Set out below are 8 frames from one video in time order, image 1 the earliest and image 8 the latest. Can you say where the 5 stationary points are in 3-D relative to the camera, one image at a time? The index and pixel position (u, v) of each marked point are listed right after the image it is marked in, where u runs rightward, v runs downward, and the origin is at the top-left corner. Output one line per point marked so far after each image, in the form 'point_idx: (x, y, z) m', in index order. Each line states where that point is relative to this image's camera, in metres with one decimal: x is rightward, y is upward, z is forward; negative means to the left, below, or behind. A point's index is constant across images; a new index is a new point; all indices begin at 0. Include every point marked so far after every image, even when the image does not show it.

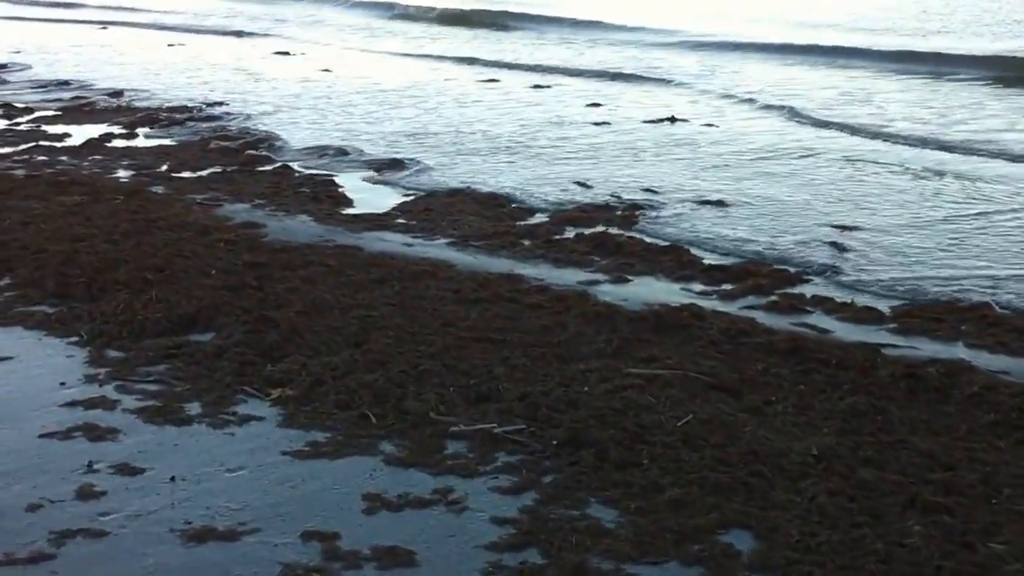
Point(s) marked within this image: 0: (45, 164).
0: (-6.4, +1.8, +11.7) m
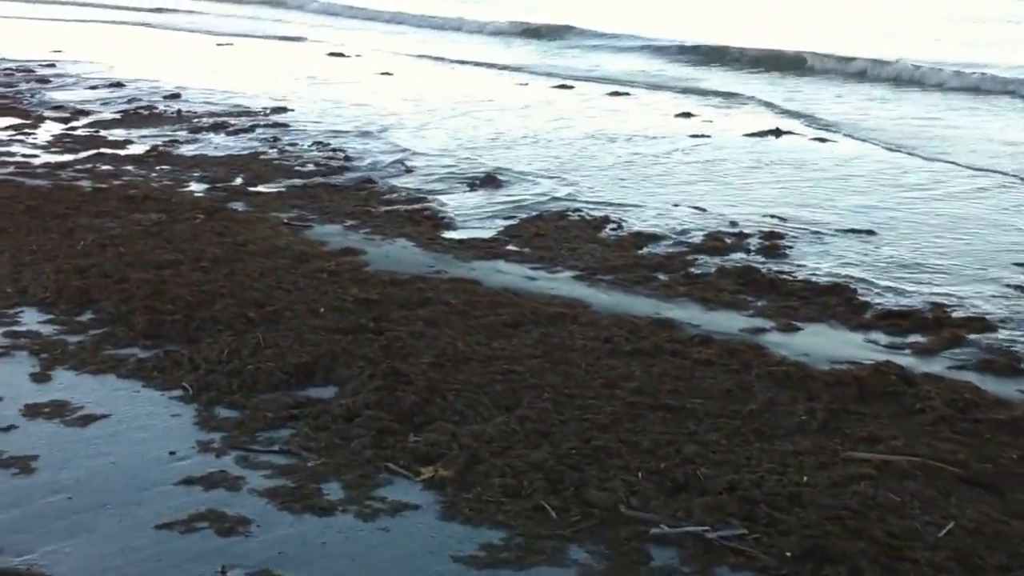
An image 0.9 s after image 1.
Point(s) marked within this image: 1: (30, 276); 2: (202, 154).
0: (-5.1, +1.5, +10.8) m
1: (-4.2, +0.1, +7.3) m
2: (-4.2, +1.9, +11.7) m
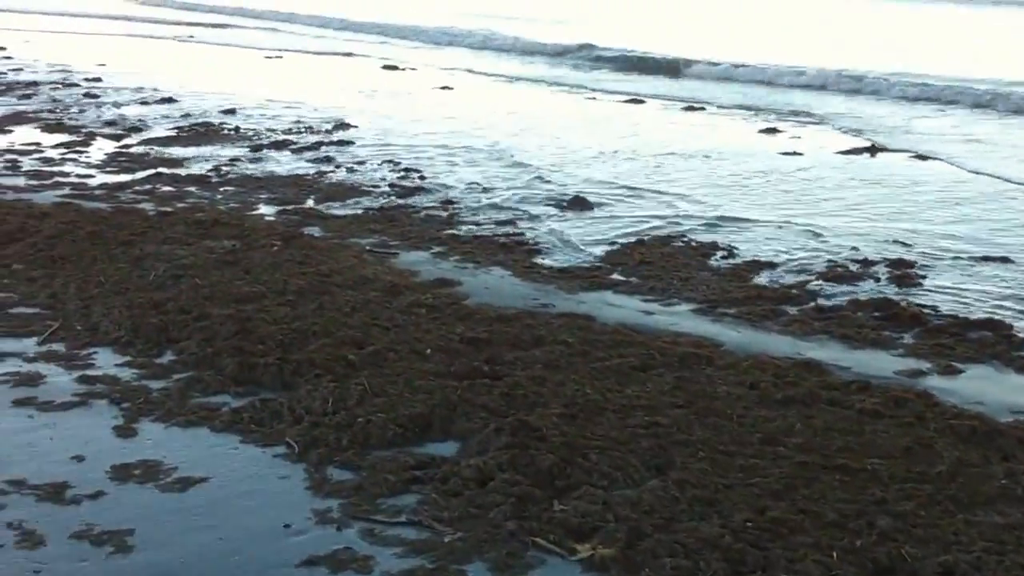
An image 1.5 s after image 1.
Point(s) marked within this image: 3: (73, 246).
0: (-4.1, +1.2, +10.3) m
1: (-3.3, -0.2, +6.7) m
2: (-3.1, +1.5, +11.2) m
3: (-4.2, +0.4, +8.2) m
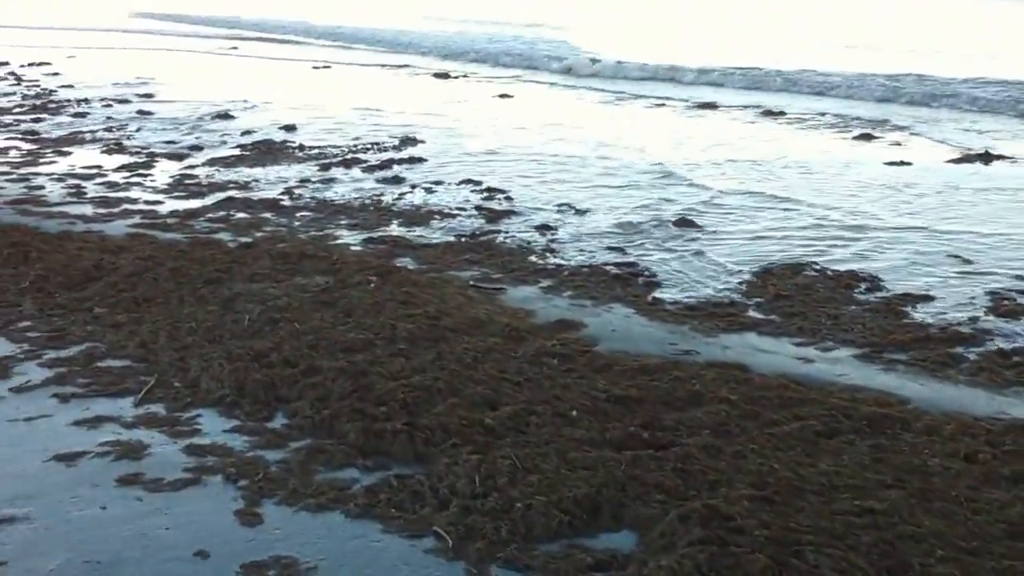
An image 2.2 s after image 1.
0: (-3.0, +0.8, +9.6) m
1: (-2.2, -0.5, +6.1) m
2: (-2.0, +1.2, +10.5) m
3: (-3.1, 0.0, +7.5) m
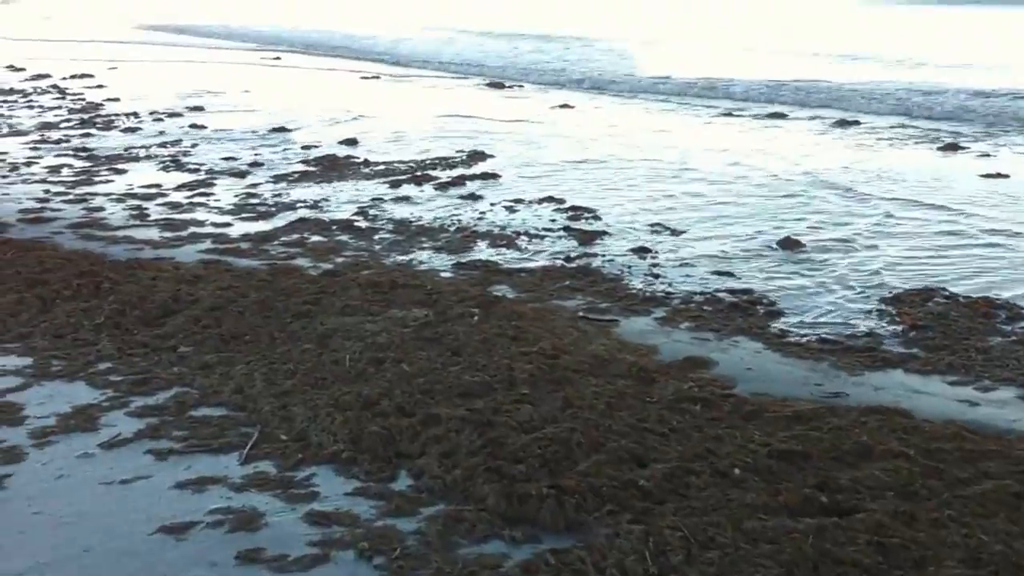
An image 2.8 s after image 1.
0: (-2.0, +0.5, +9.1) m
1: (-1.4, -0.8, +5.5) m
2: (-1.0, +0.9, +10.0) m
3: (-2.2, -0.3, +7.0) m
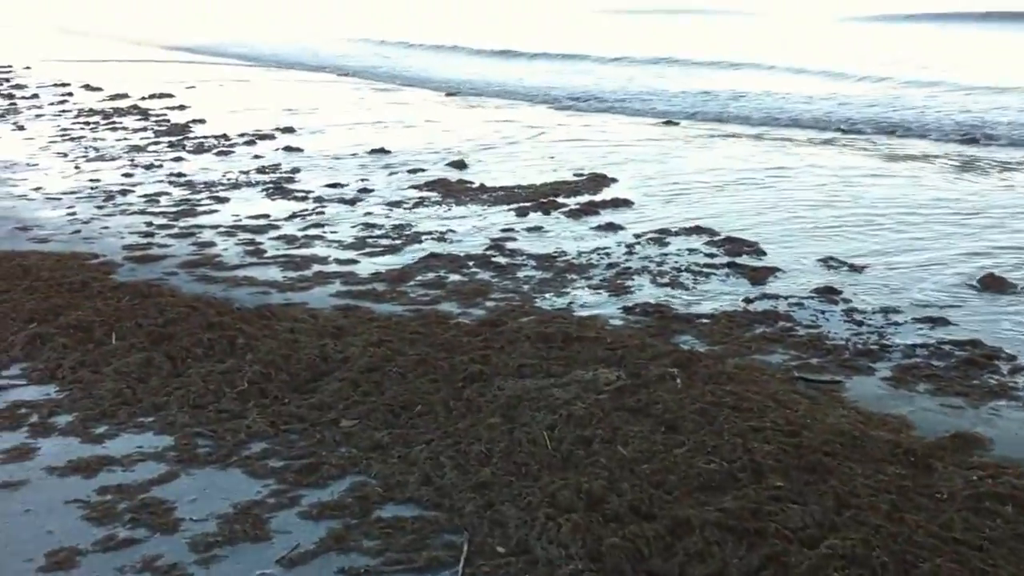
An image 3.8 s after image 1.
0: (-0.4, 0.0, +8.3) m
1: (0.0, -1.2, +4.6) m
2: (+0.6, +0.5, +9.1) m
3: (-0.8, -0.7, +6.2) m
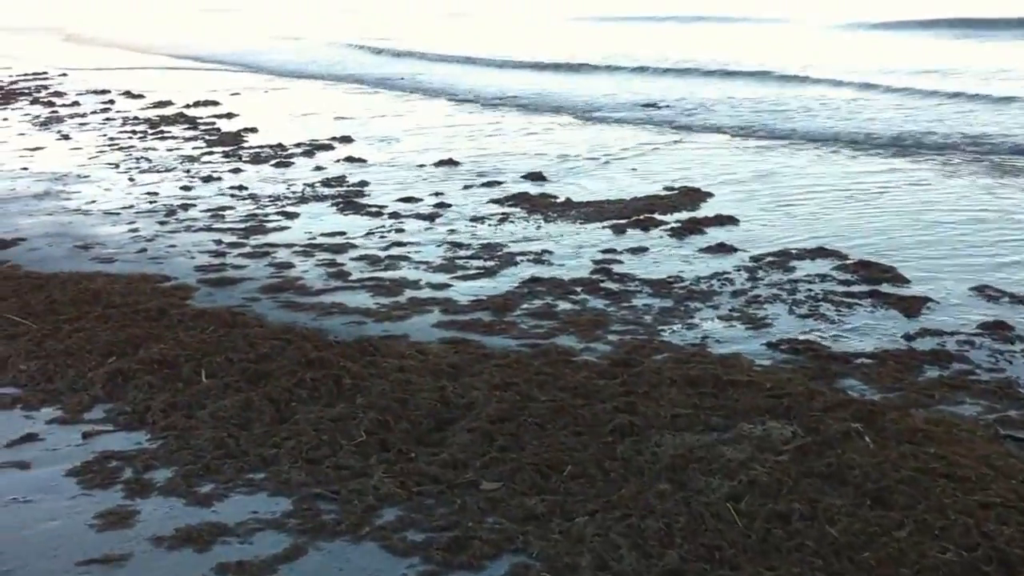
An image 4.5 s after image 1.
0: (+0.6, -0.2, +7.5) m
1: (+1.0, -1.5, +3.9) m
2: (+1.7, +0.2, +8.3) m
3: (+0.2, -1.0, +5.4) m
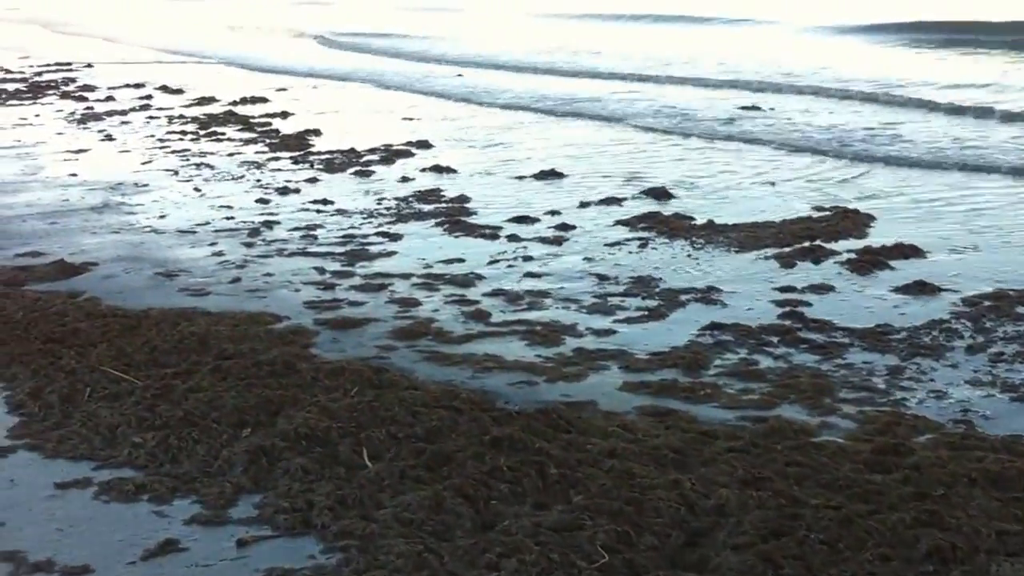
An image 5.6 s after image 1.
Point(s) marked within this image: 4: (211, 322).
0: (+2.1, -0.6, +6.4) m
1: (+2.5, -2.0, +2.7) m
2: (+3.2, -0.2, +7.1) m
3: (+1.7, -1.4, +4.3) m
4: (-2.8, -0.3, +7.9) m
